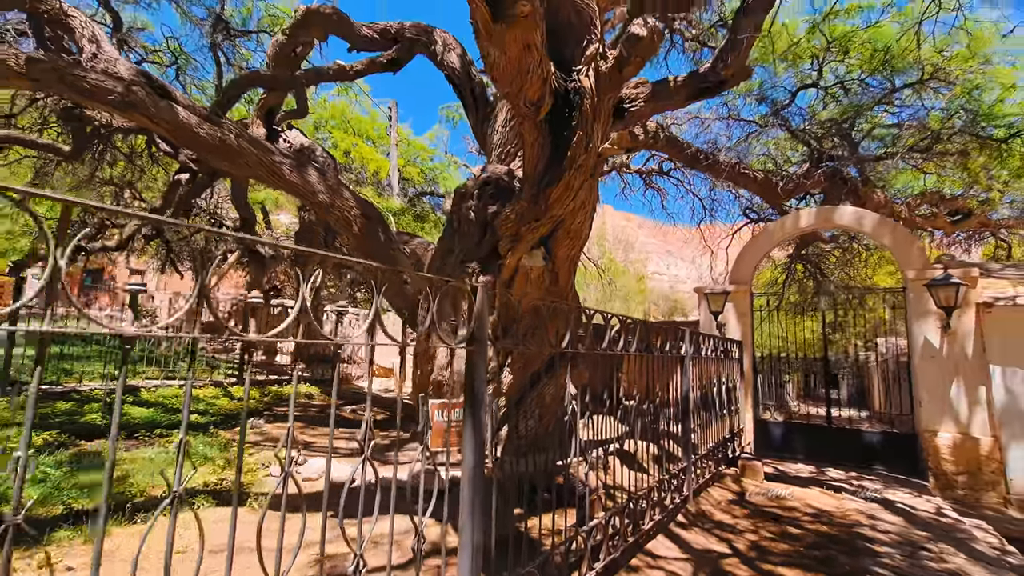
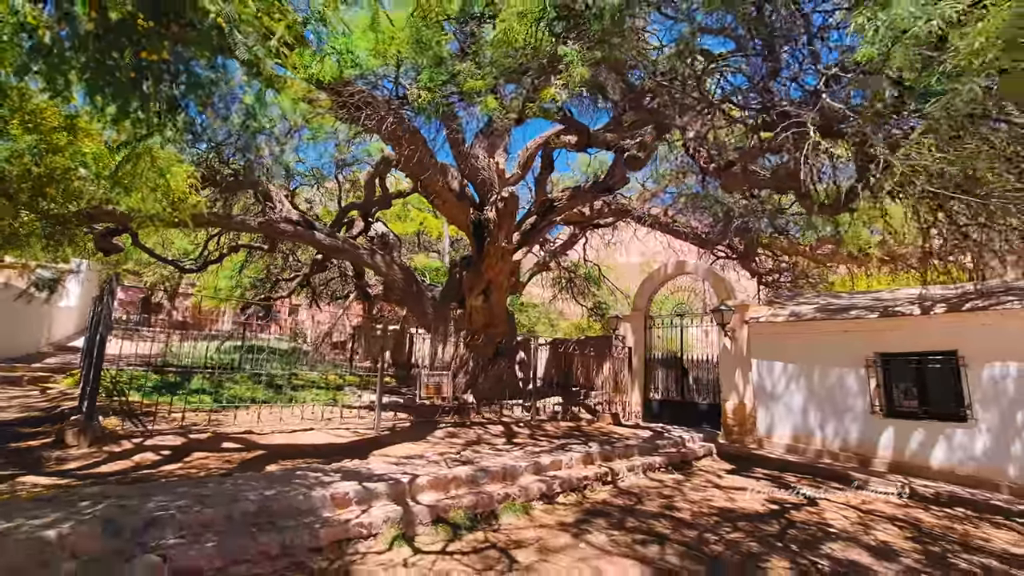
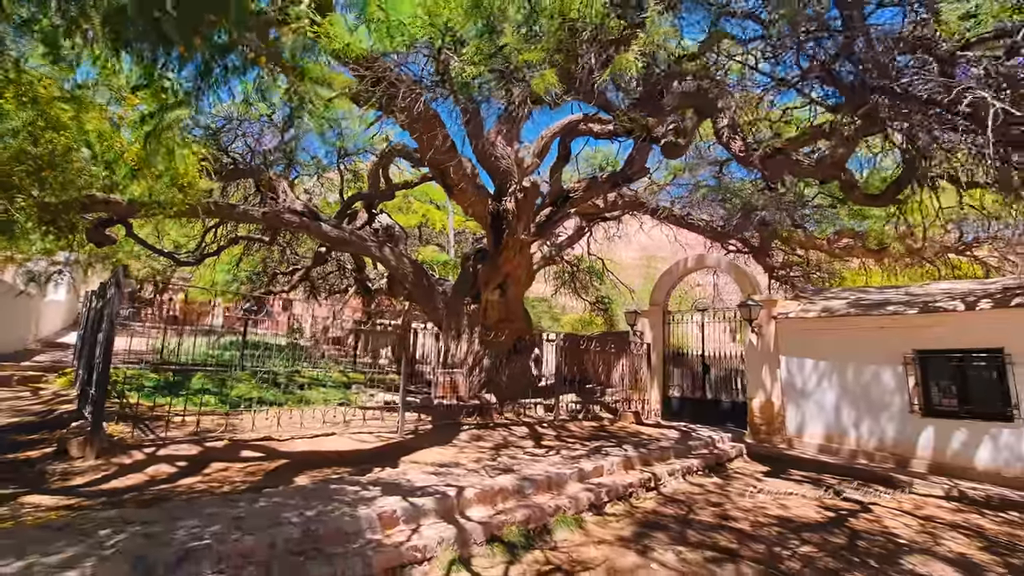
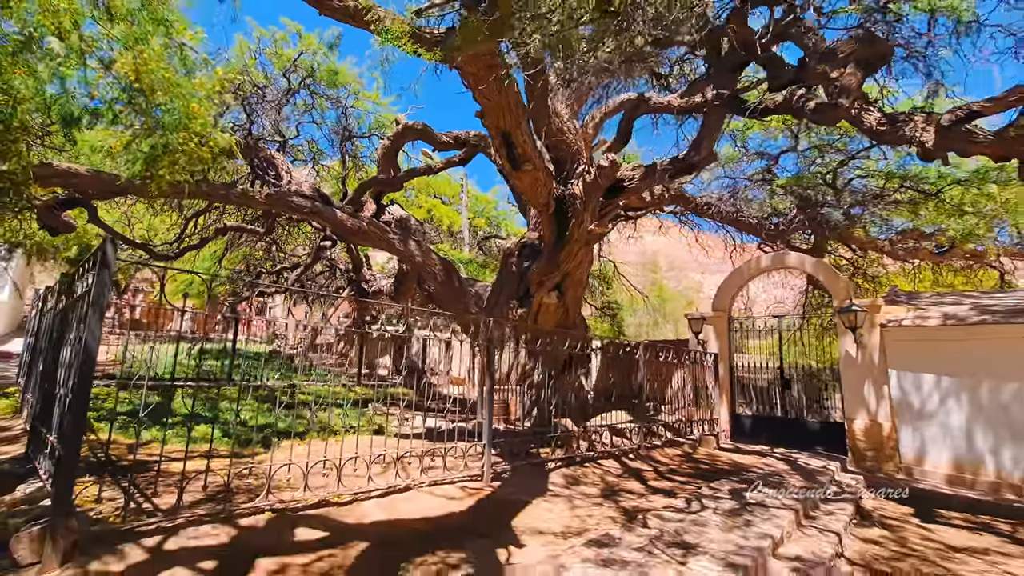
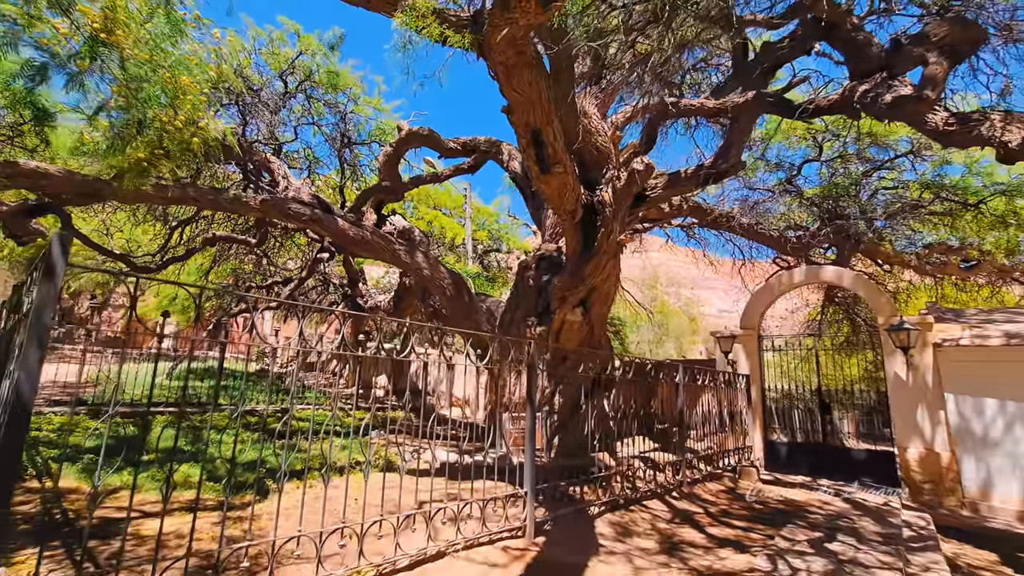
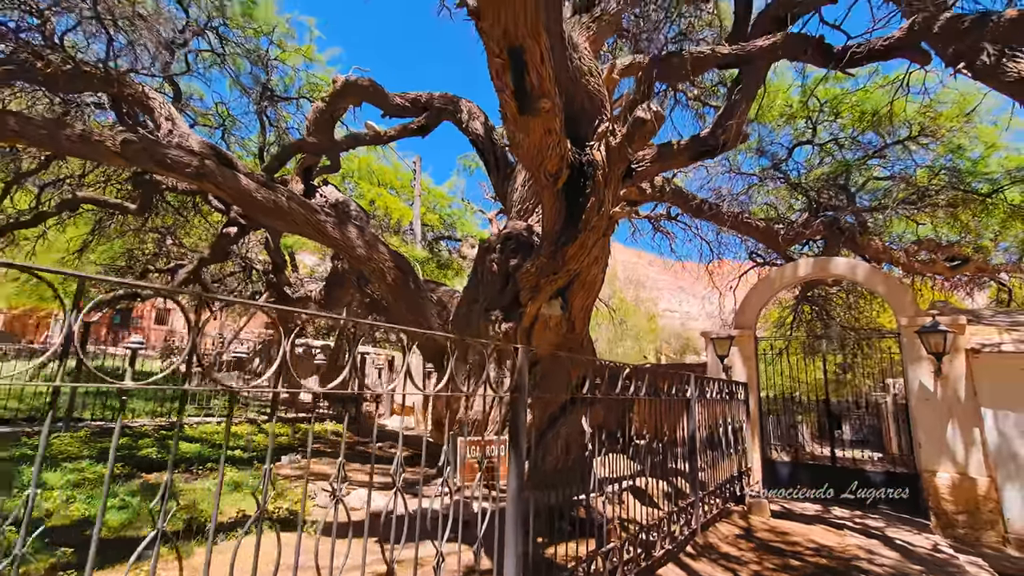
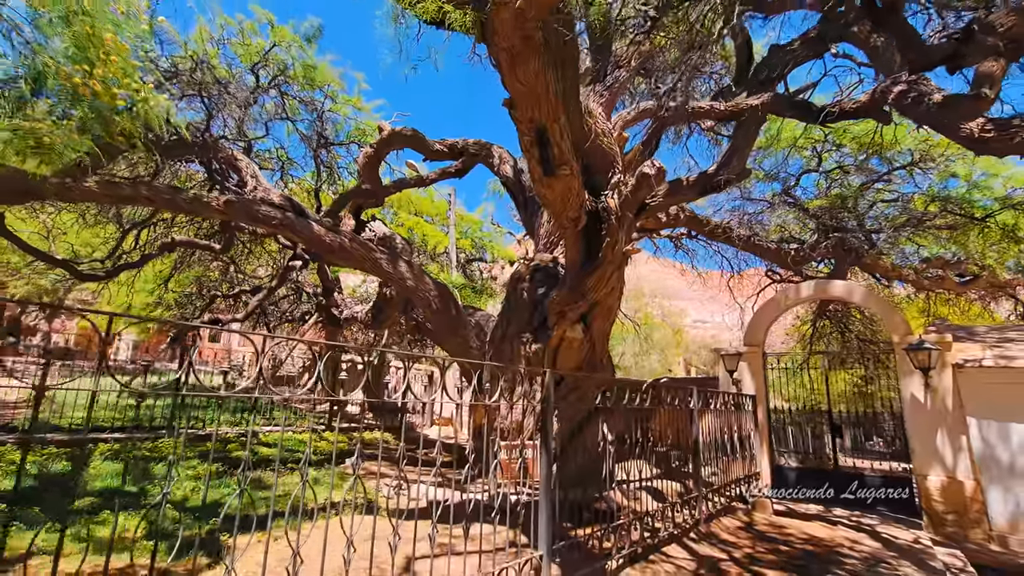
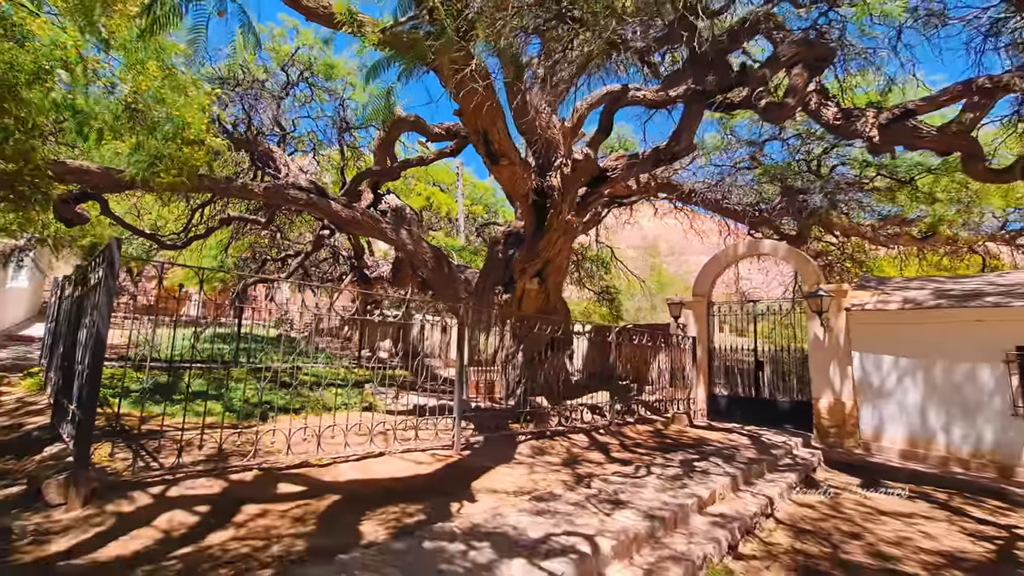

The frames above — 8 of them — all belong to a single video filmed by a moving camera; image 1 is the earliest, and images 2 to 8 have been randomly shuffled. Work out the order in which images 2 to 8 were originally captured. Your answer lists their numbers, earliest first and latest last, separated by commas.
6, 7, 5, 4, 8, 3, 2
